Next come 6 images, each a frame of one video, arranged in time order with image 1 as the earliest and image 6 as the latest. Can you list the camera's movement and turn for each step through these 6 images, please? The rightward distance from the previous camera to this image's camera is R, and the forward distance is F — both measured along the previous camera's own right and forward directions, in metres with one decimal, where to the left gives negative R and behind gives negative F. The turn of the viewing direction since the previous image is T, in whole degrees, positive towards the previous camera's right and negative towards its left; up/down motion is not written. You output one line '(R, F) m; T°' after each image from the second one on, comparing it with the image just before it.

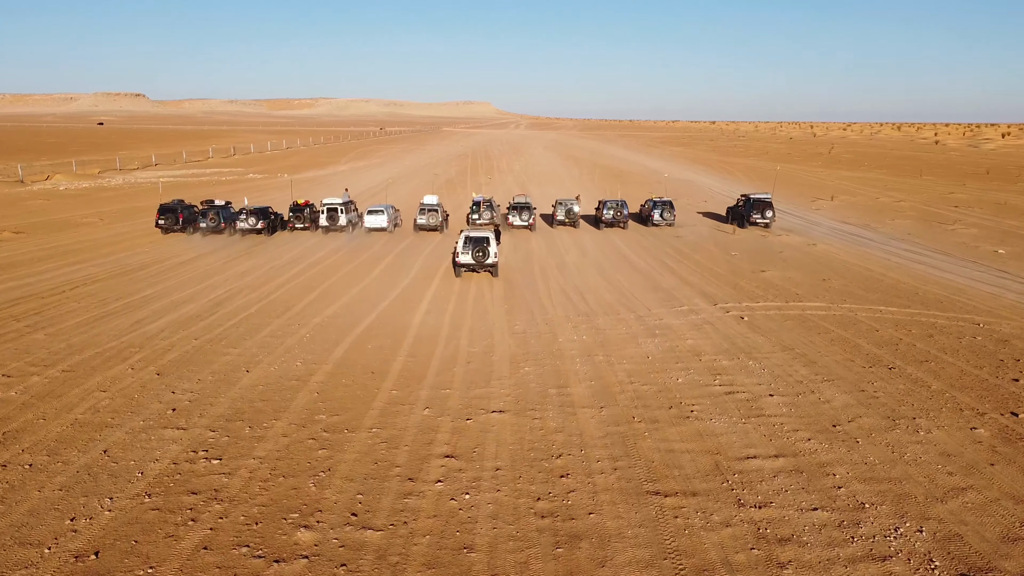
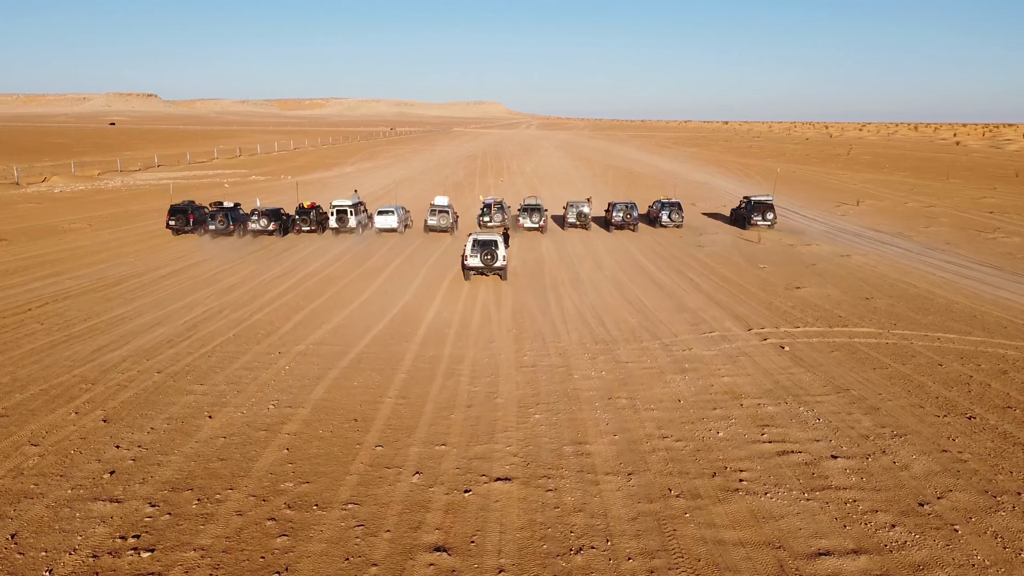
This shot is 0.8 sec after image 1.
(0.0, +1.7) m; -1°
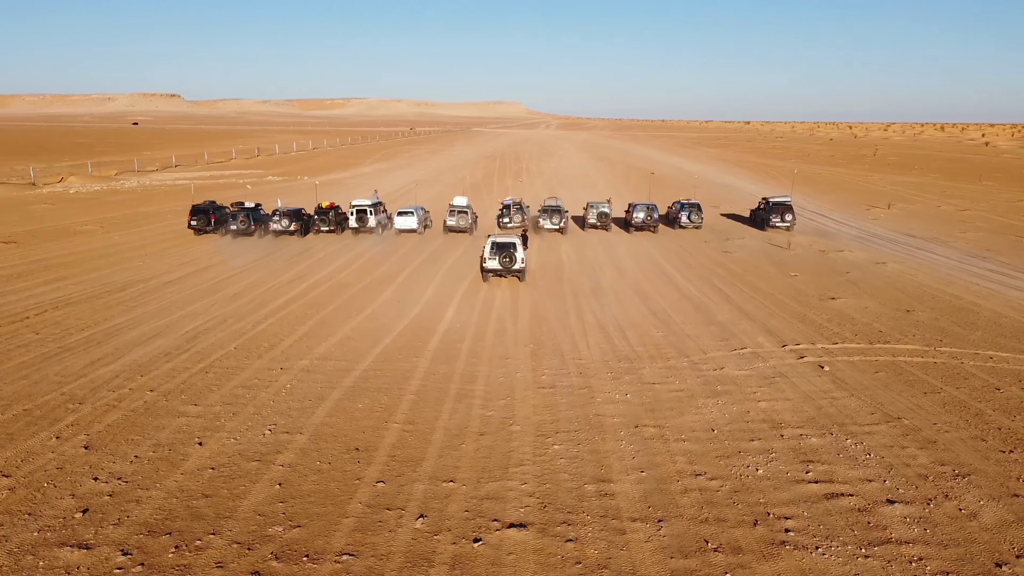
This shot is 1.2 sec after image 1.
(0.0, +0.9) m; -1°
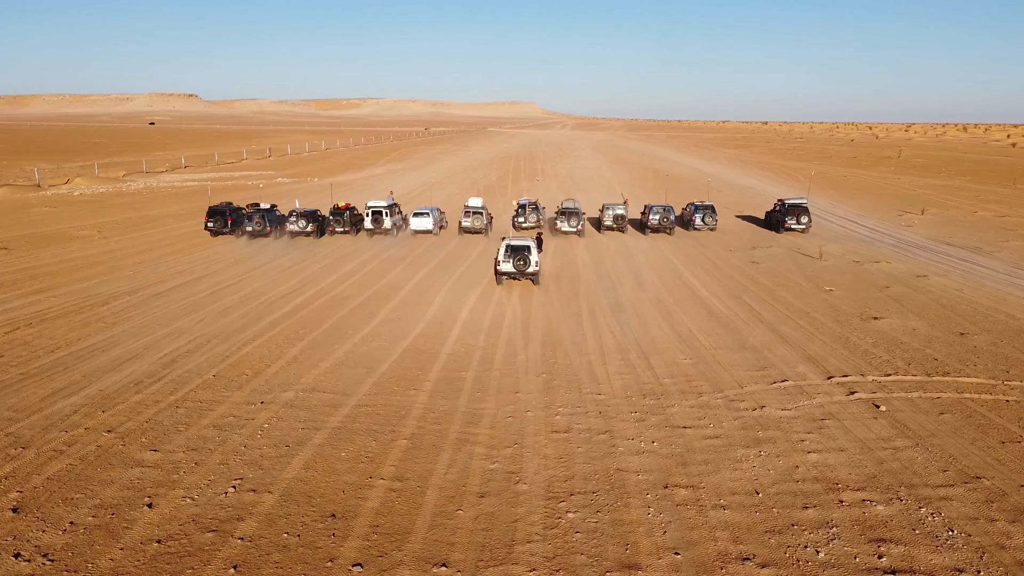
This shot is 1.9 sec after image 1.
(+0.1, +1.5) m; -1°
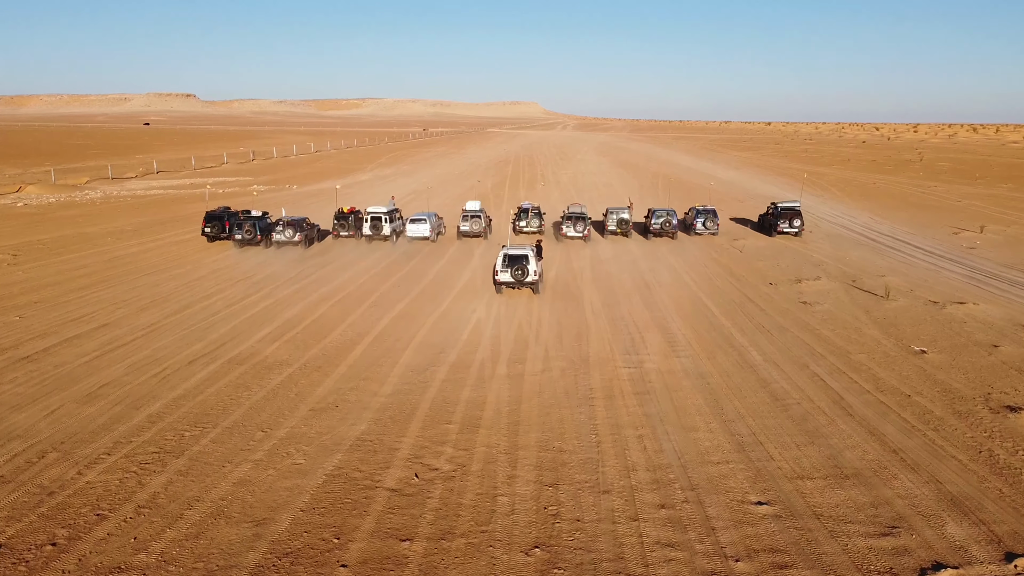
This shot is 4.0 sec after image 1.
(+0.3, +4.7) m; 0°
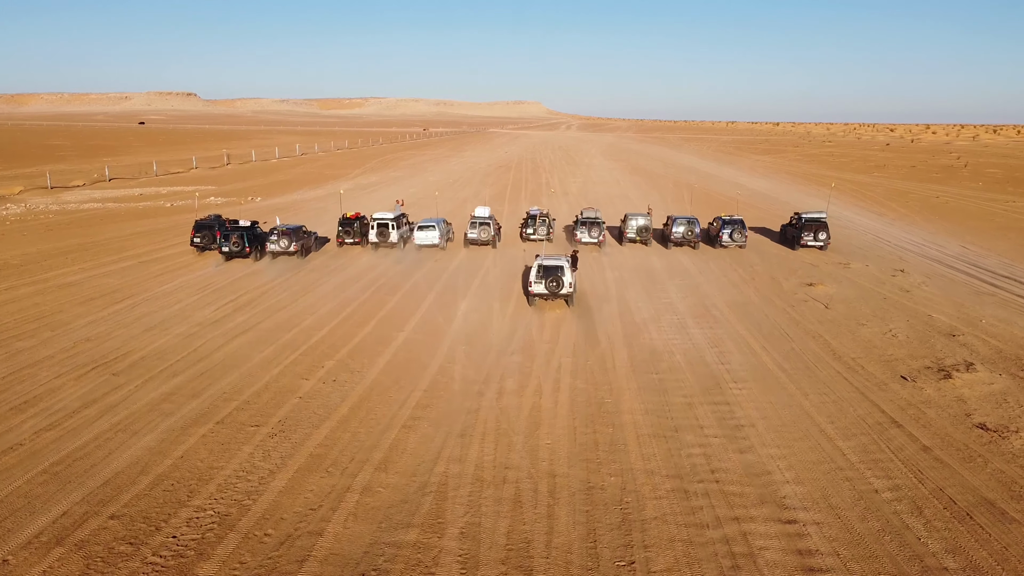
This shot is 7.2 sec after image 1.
(+0.1, +7.2) m; 0°
